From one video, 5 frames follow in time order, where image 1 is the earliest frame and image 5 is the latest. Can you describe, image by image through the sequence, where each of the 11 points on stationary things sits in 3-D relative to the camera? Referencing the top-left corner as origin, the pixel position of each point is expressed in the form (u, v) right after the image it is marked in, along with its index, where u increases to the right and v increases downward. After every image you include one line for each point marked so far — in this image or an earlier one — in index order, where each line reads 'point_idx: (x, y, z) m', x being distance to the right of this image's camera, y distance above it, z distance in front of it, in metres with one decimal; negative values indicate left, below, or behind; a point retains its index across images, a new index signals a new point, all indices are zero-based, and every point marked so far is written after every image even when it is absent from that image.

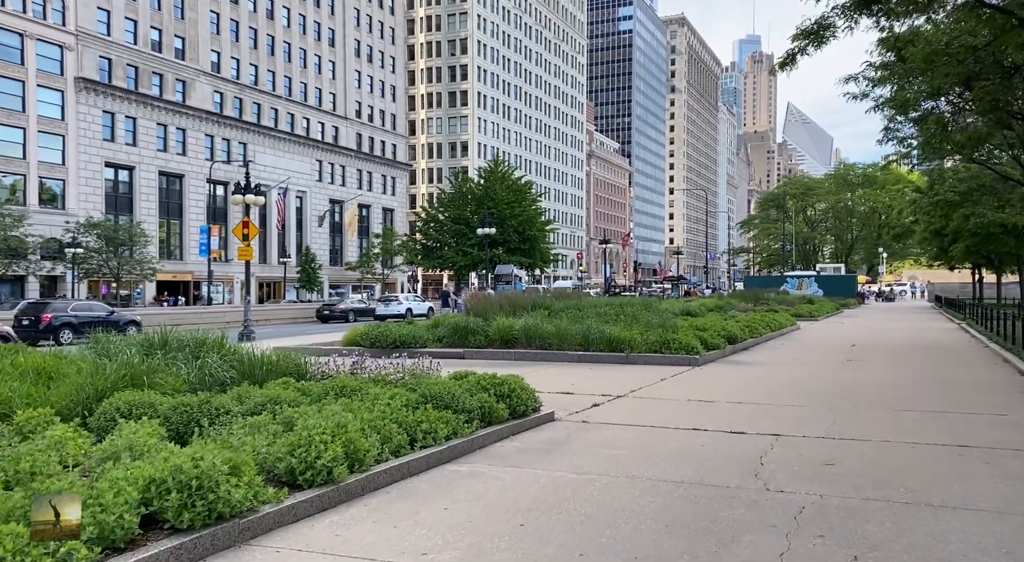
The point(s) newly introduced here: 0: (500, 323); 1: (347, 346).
0: (-0.2, -0.8, +17.9) m
1: (-3.2, -1.3, +17.6) m
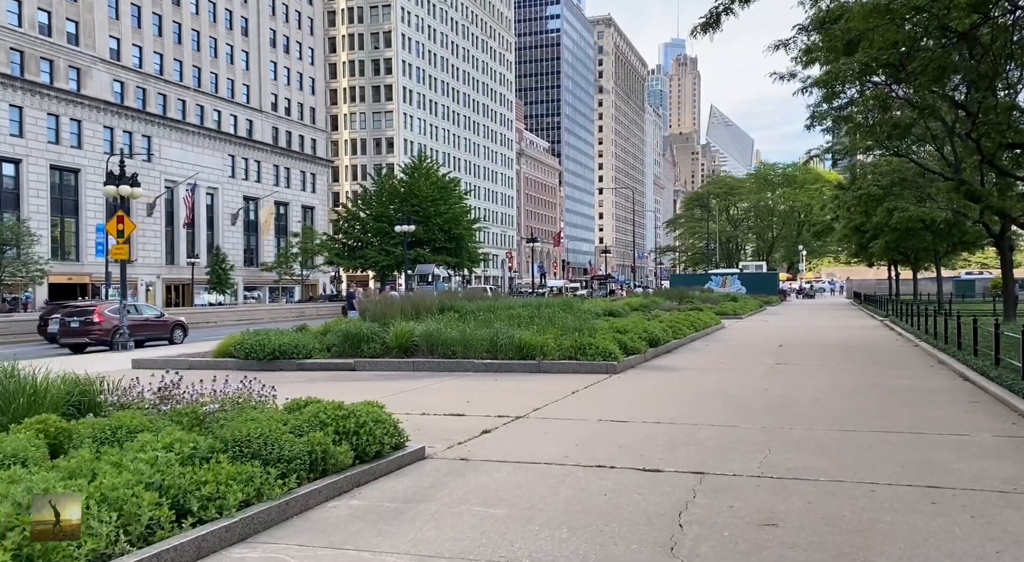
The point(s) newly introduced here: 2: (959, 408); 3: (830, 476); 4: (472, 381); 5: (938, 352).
0: (-2.0, -0.8, +16.1) m
1: (-4.9, -1.3, +15.5) m
2: (+5.1, -1.4, +10.5) m
3: (+2.3, -1.4, +6.6) m
4: (-0.6, -1.5, +13.6) m
5: (+8.5, -1.4, +18.6) m
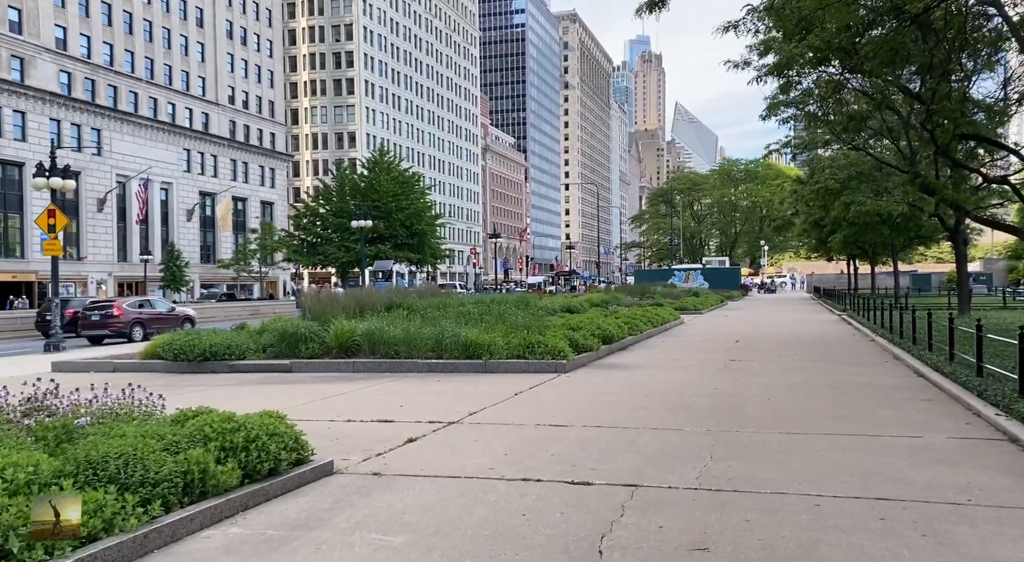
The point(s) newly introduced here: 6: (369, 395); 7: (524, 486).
0: (-2.9, -0.7, +15.4) m
1: (-5.8, -1.2, +14.7) m
2: (+4.4, -1.4, +10.1) m
3: (+1.7, -1.4, +6.0) m
4: (-1.4, -1.4, +13.0) m
5: (+7.5, -1.3, +18.3) m
6: (-1.8, -1.4, +11.5) m
7: (+0.1, -1.3, +5.9) m
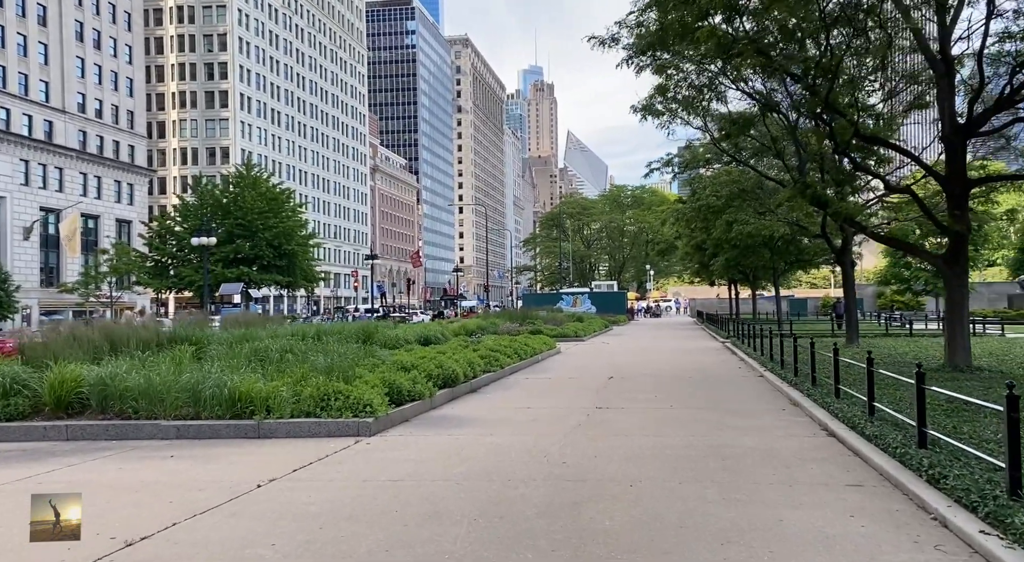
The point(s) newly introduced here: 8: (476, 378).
0: (-5.4, -1.1, +11.1) m
1: (-8.3, -1.6, +10.1) m
2: (+2.4, -1.6, +6.7) m
3: (+0.2, -1.5, +2.4) m
4: (-3.7, -1.7, +8.9) m
5: (+4.6, -1.8, +15.2) m
6: (-3.9, -1.7, +7.4) m
7: (-1.4, -1.5, +2.1) m
8: (-0.8, -1.8, +17.1) m
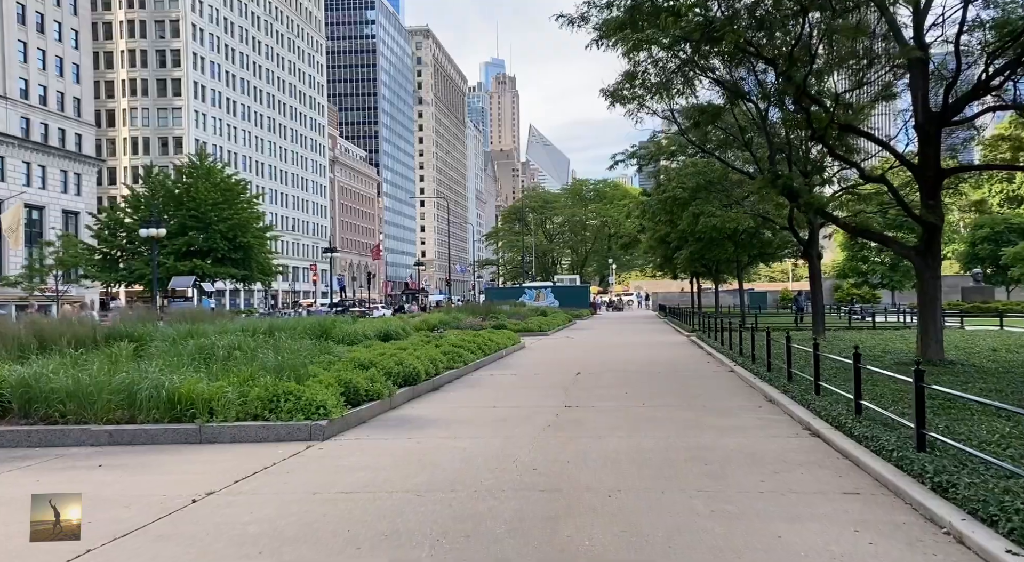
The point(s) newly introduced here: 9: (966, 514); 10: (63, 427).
0: (-5.8, -1.0, +10.1) m
1: (-8.6, -1.5, +9.0) m
2: (+2.2, -1.6, +6.1) m
3: (+0.2, -1.4, +1.6) m
4: (-4.0, -1.7, +8.0) m
5: (+4.0, -1.7, +14.7) m
6: (-4.1, -1.6, +6.4) m
7: (-1.4, -1.4, +1.3) m
8: (-1.4, -1.6, +16.4) m
9: (+2.8, -1.4, +5.8) m
10: (-4.7, -1.5, +9.6) m
